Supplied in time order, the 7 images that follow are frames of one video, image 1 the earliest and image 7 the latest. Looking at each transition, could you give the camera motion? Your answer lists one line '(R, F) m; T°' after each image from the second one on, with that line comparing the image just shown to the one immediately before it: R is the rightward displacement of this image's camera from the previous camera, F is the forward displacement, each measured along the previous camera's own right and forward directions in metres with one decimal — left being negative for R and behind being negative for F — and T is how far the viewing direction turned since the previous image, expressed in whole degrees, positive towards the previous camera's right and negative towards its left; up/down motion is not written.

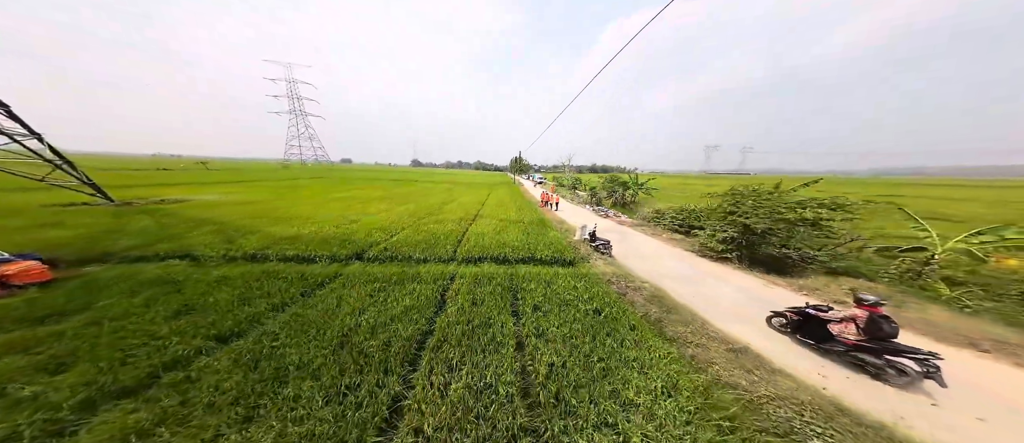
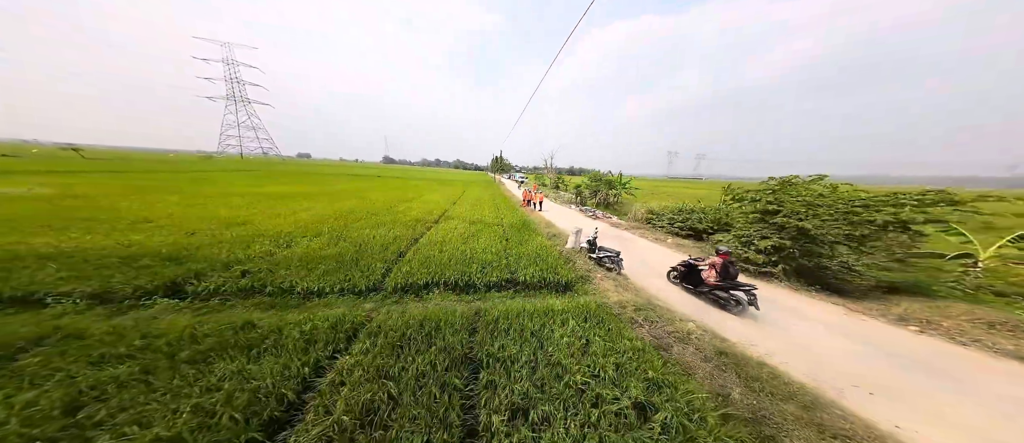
(+0.2, +2.7) m; +6°
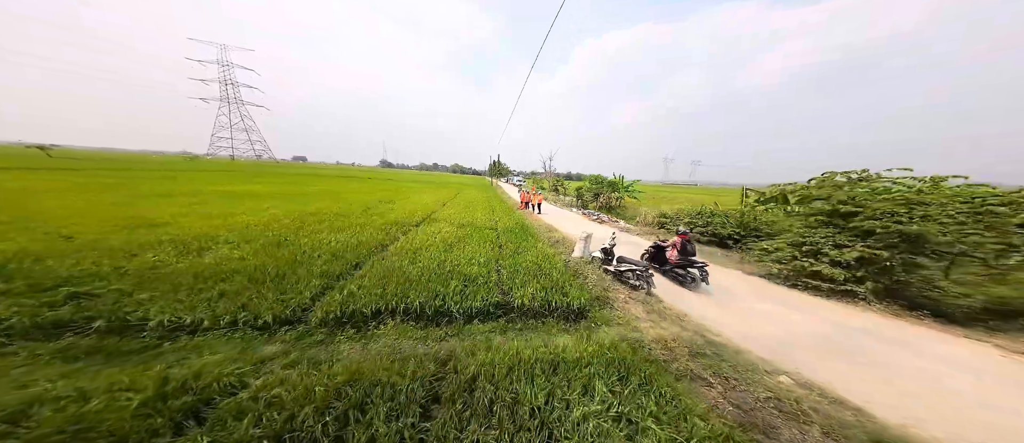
(+0.1, +1.4) m; 0°
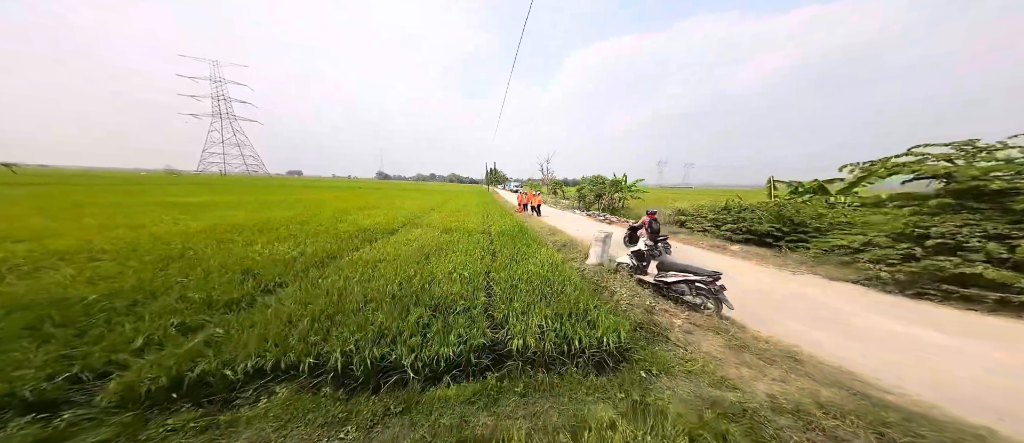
(+0.1, +1.4) m; 0°
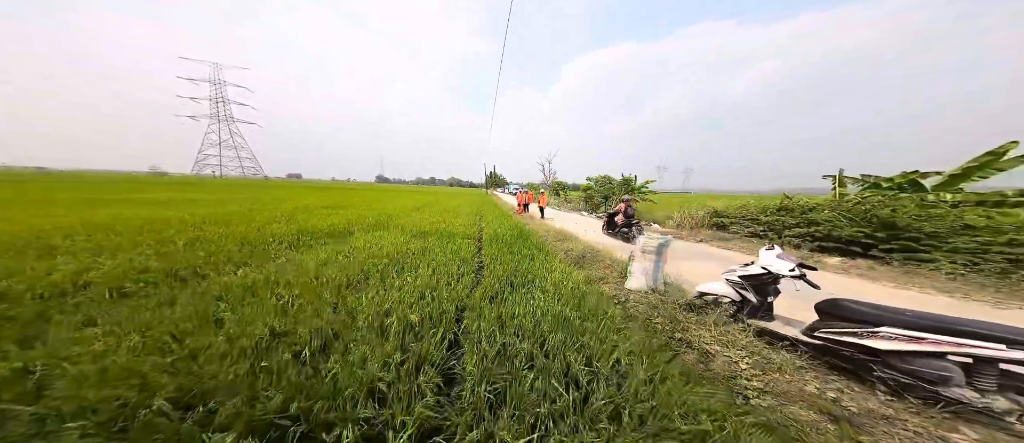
(+0.1, +1.8) m; 0°
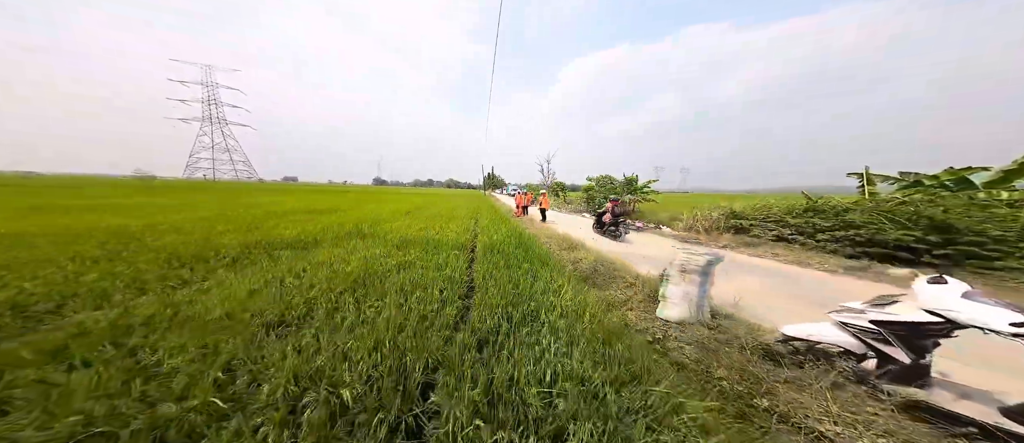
(0.0, +0.7) m; 0°
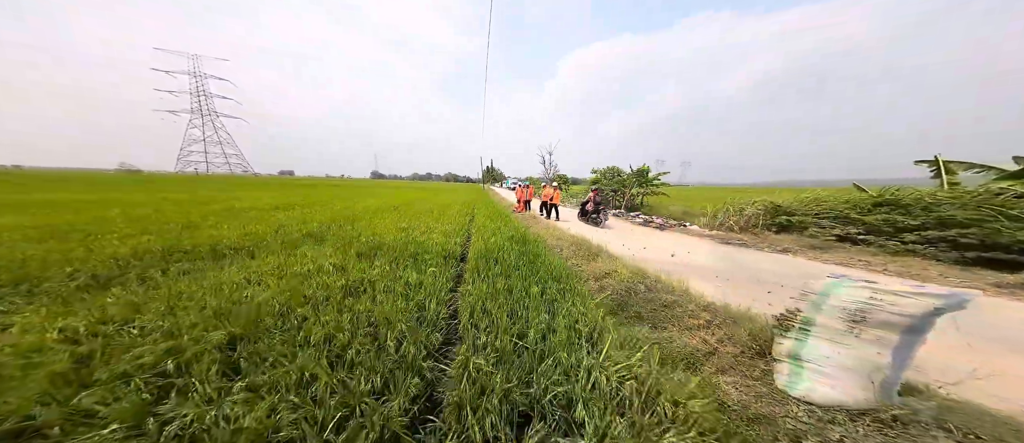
(0.0, +1.1) m; 0°
